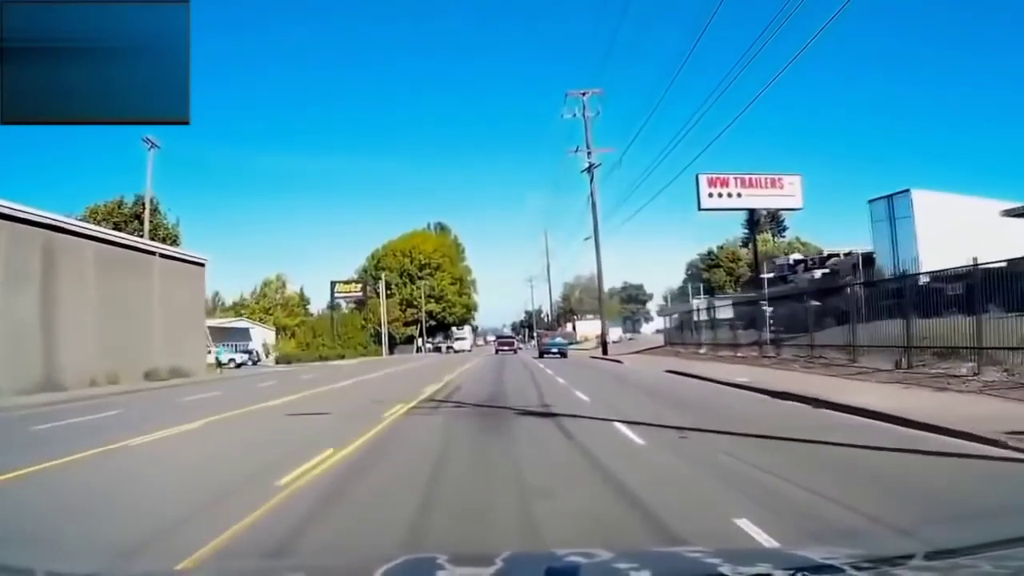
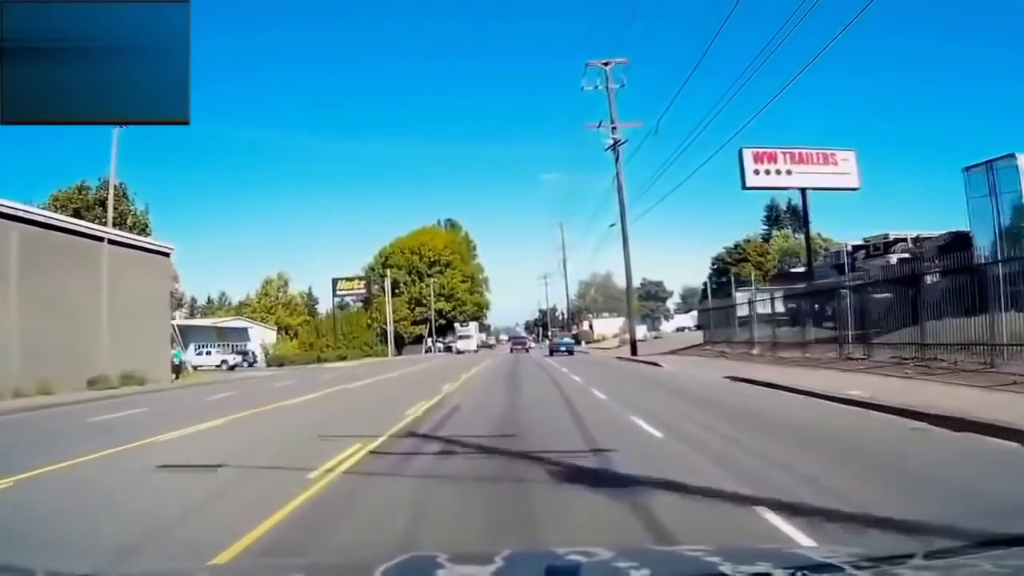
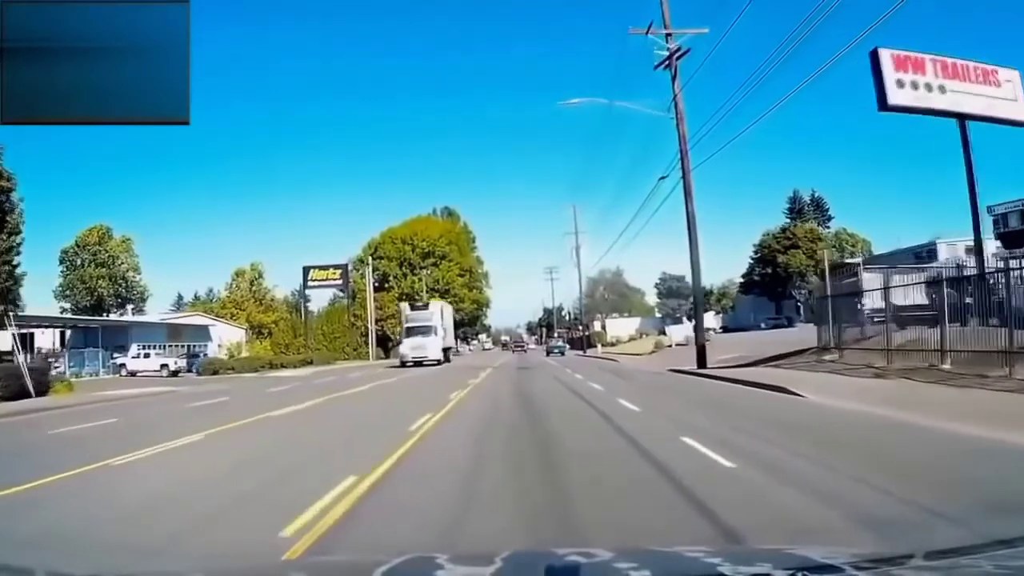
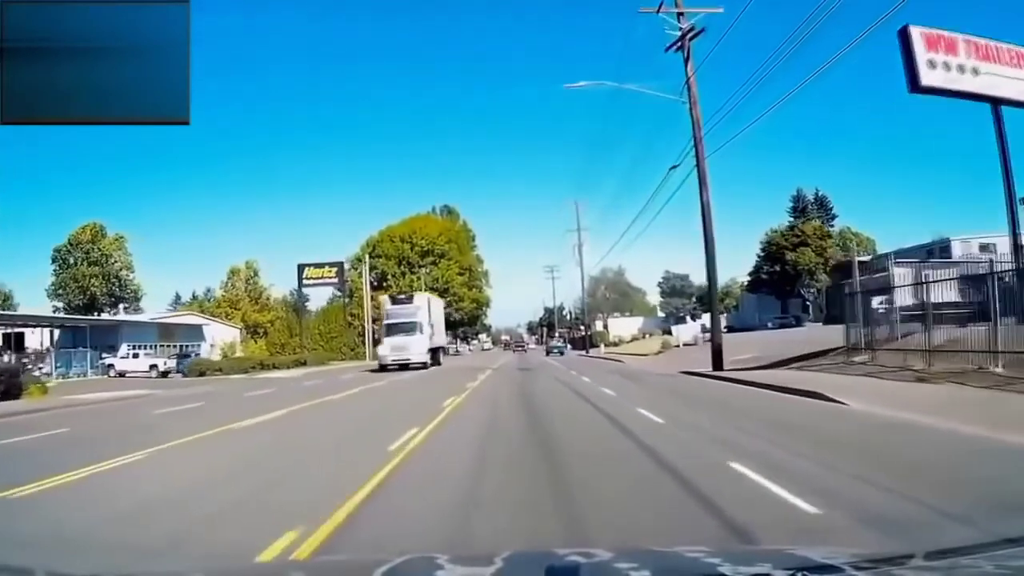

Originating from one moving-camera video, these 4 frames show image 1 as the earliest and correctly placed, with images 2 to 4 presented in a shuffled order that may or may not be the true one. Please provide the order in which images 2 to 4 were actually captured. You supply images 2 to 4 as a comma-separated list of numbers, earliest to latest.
2, 3, 4
